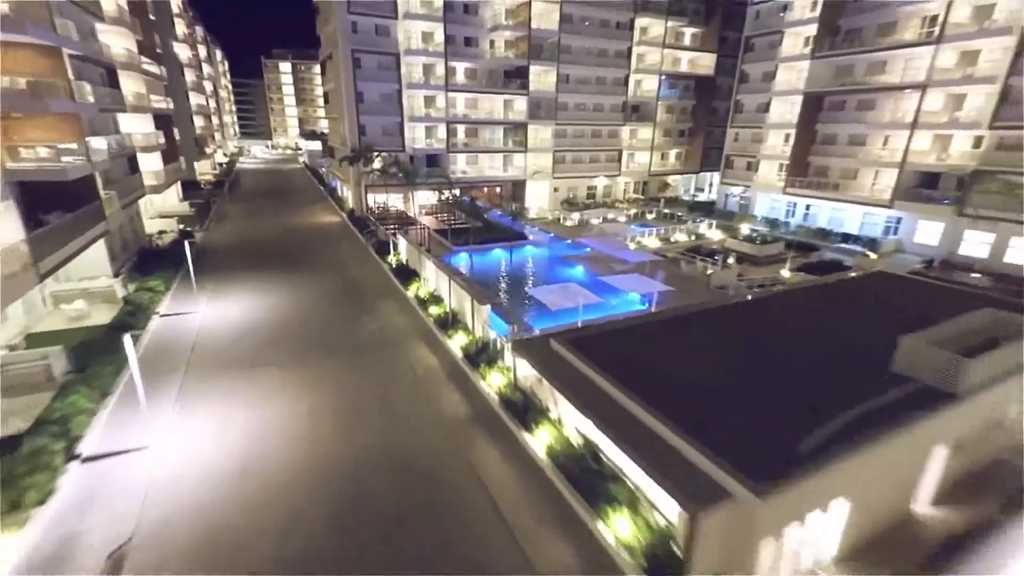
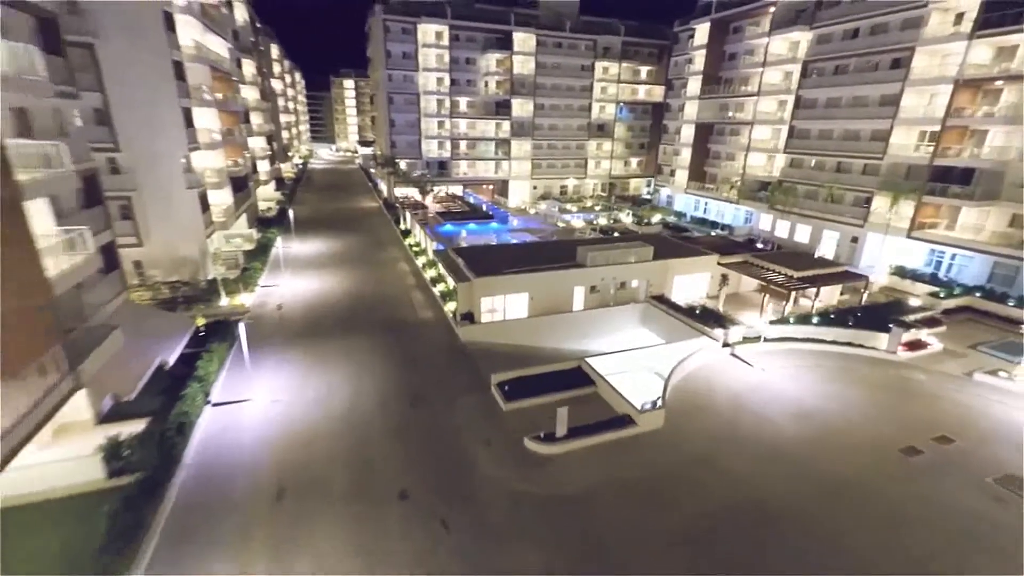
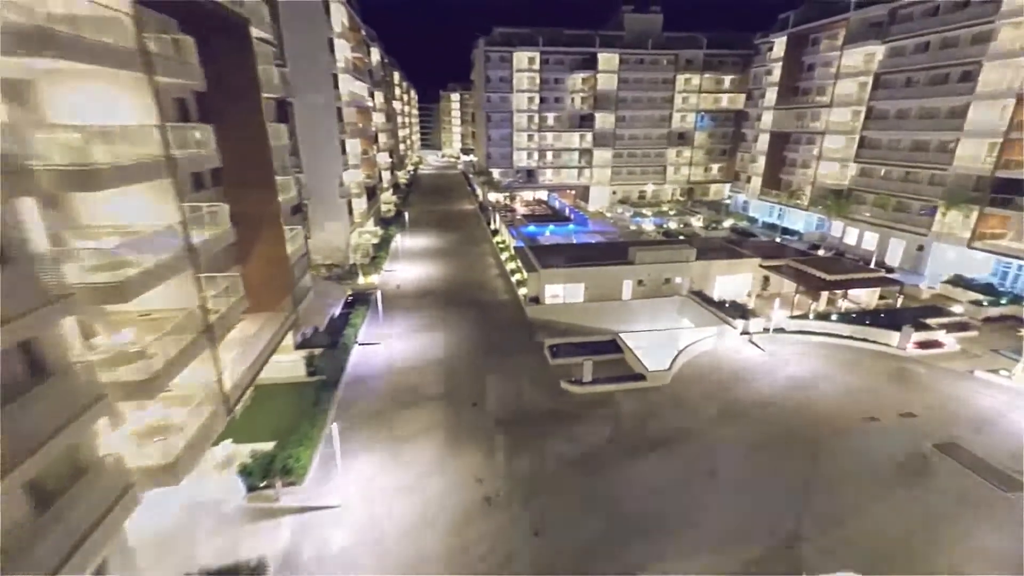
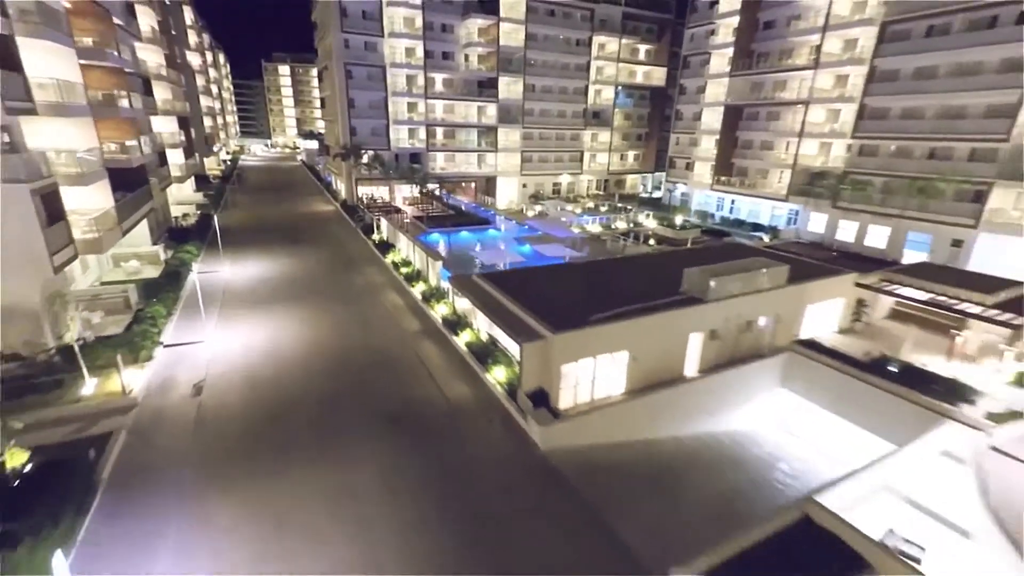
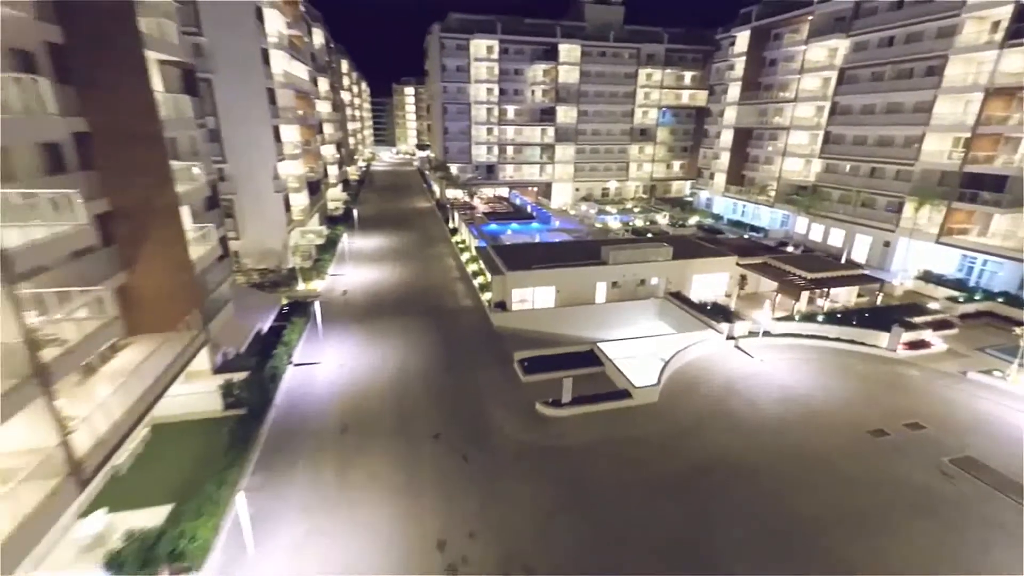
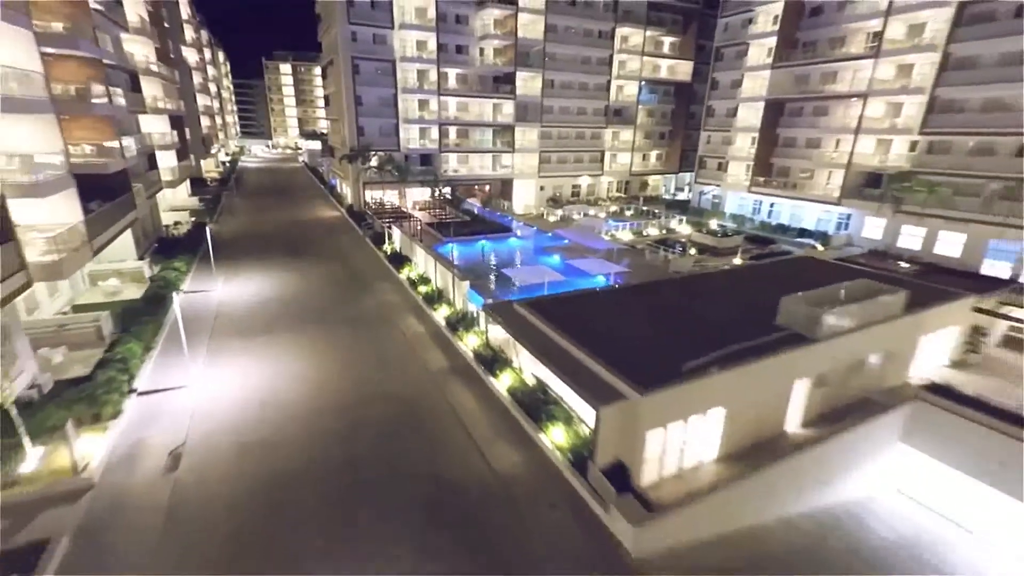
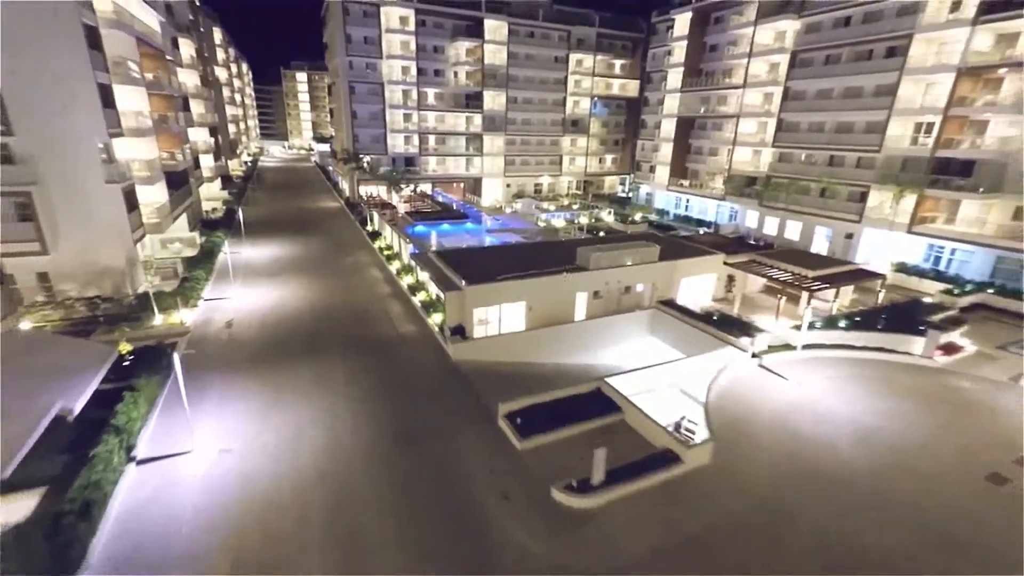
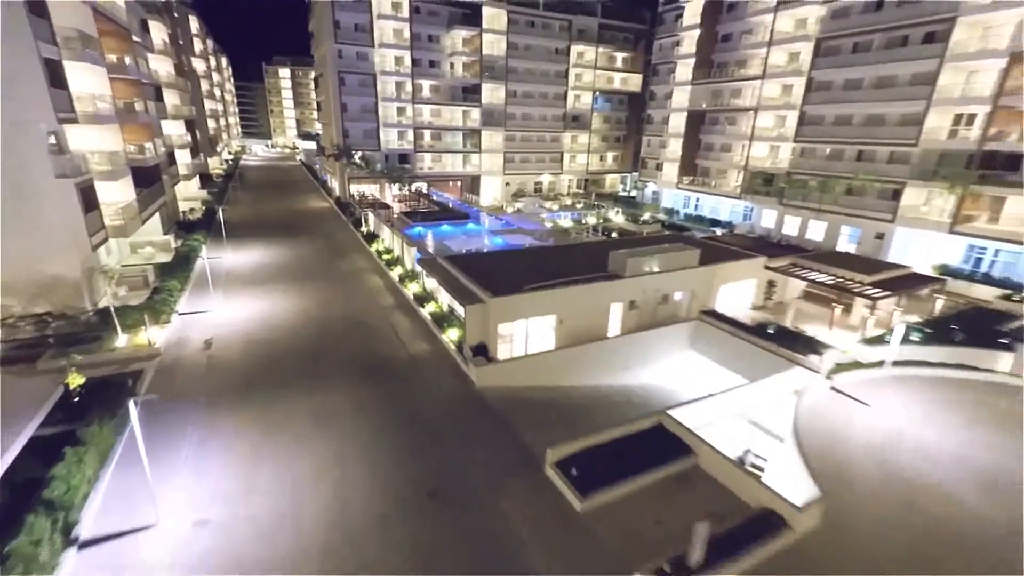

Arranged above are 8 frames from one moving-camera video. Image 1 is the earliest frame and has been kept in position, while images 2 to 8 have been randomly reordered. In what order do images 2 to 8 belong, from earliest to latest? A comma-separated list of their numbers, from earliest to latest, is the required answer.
6, 4, 8, 7, 2, 5, 3
